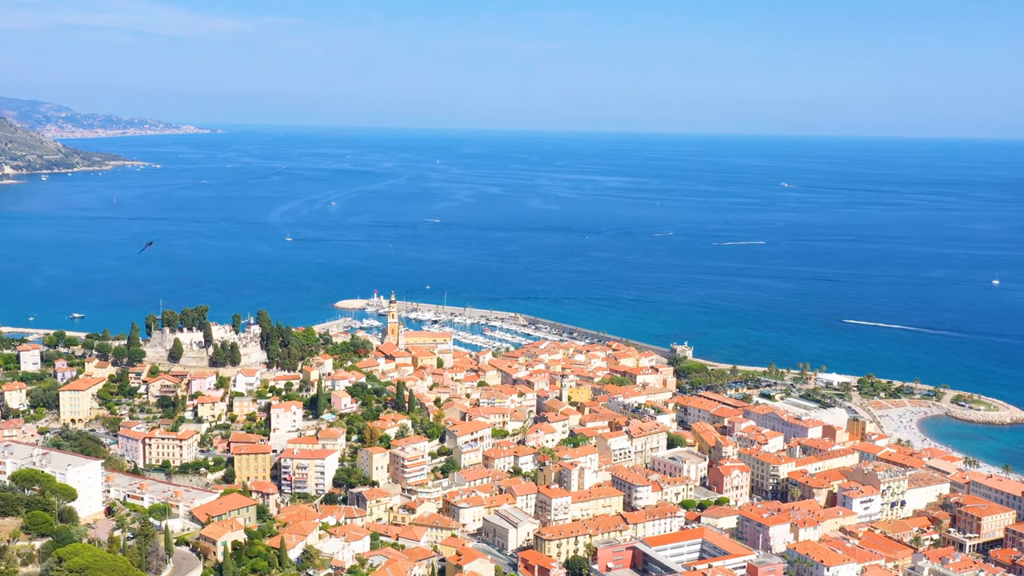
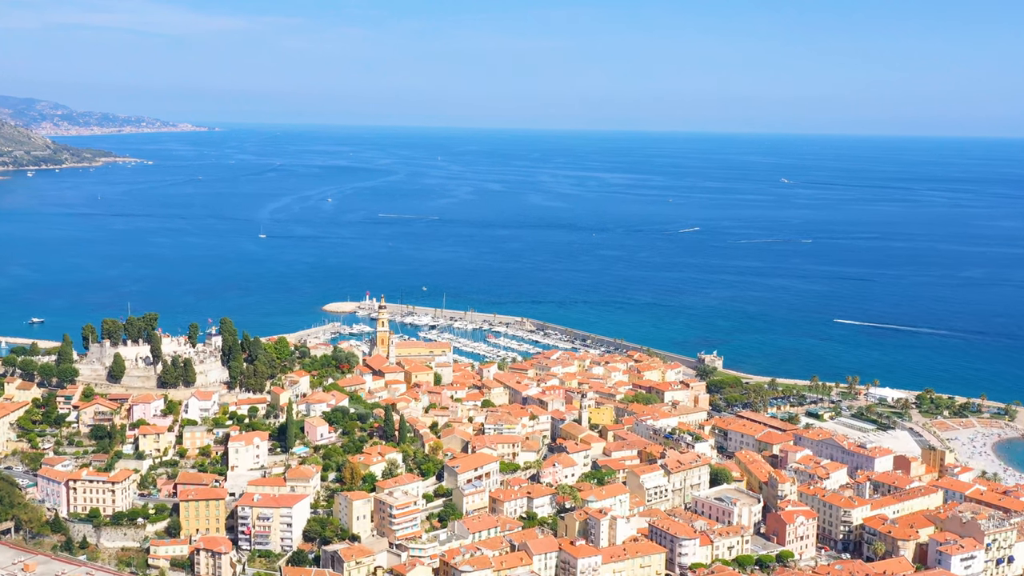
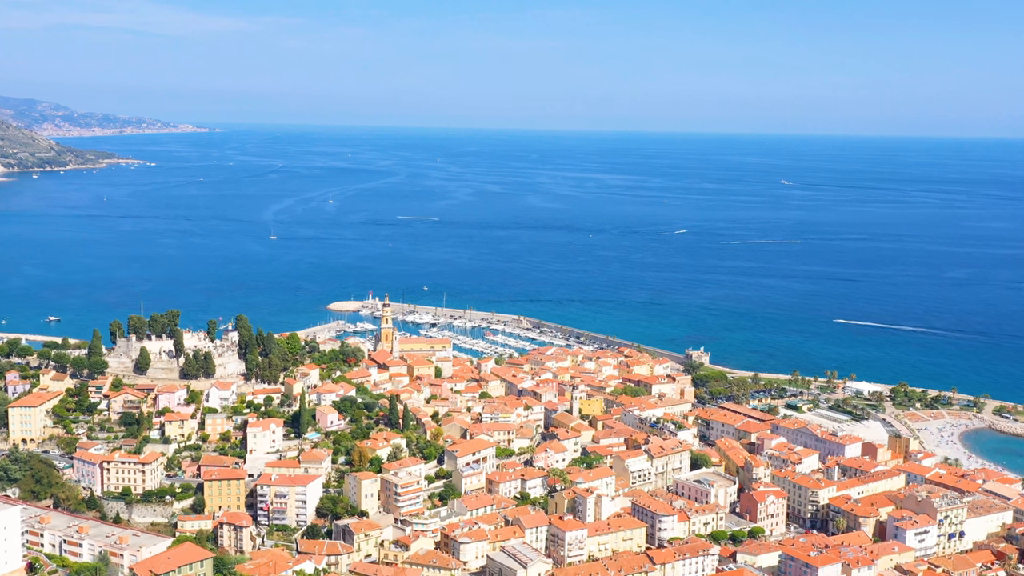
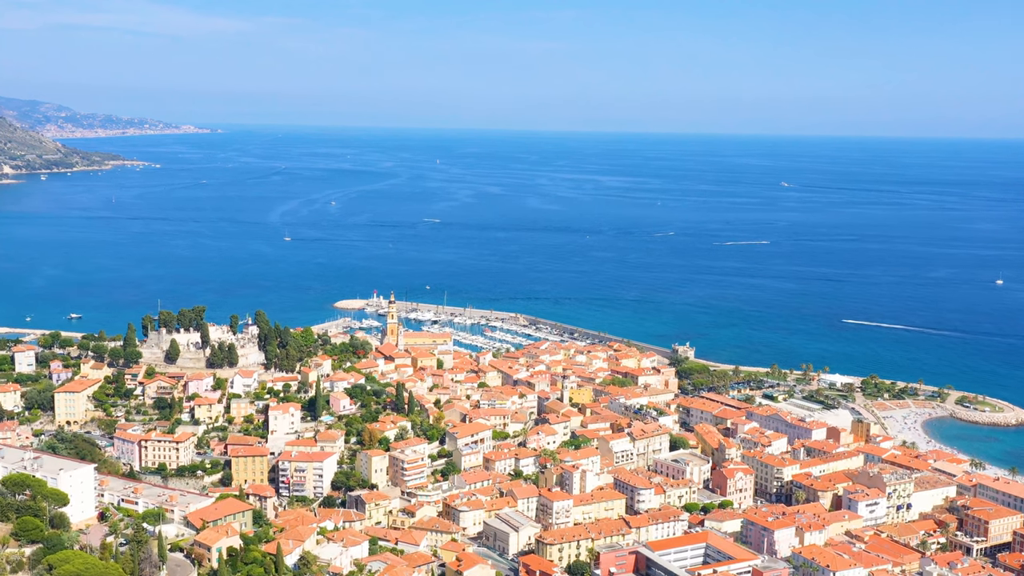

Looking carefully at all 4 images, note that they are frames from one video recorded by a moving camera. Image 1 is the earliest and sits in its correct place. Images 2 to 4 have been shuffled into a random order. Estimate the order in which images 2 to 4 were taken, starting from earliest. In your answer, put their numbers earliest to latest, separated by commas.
4, 3, 2
